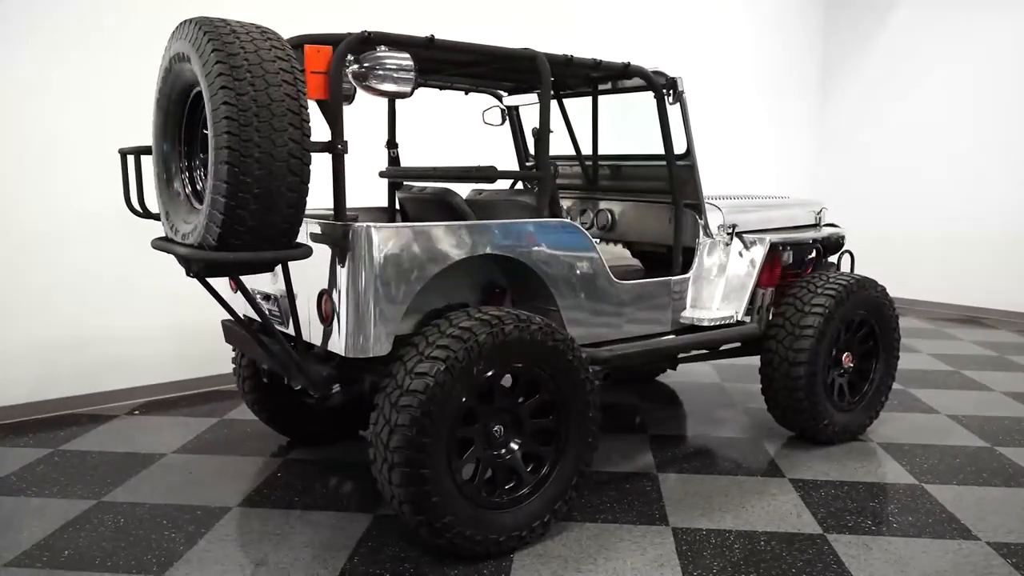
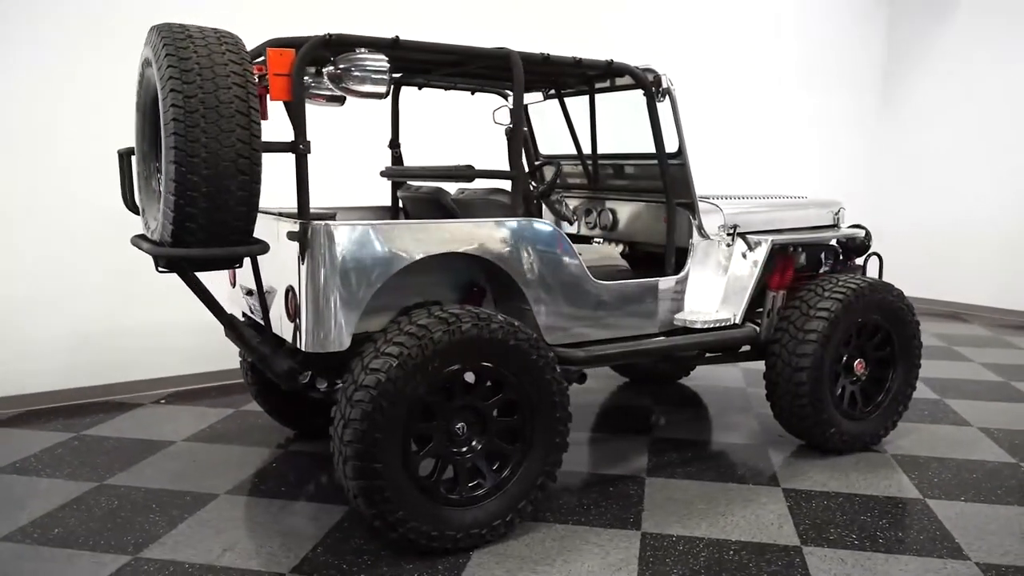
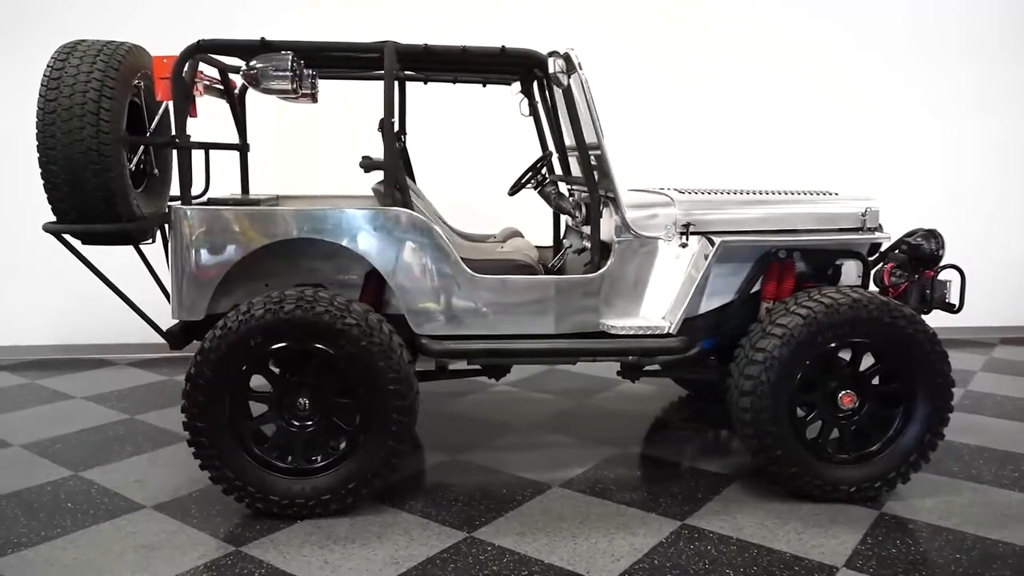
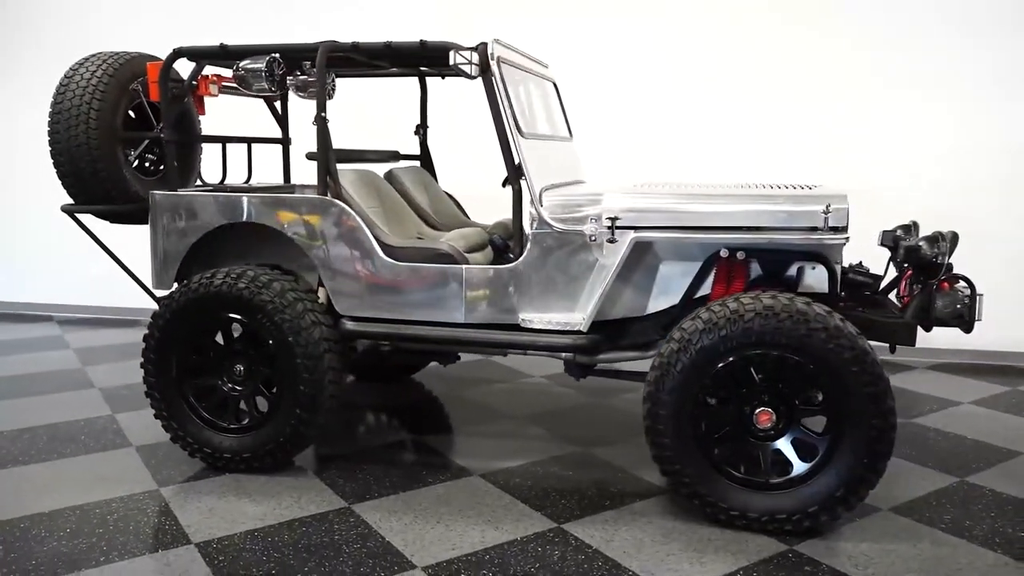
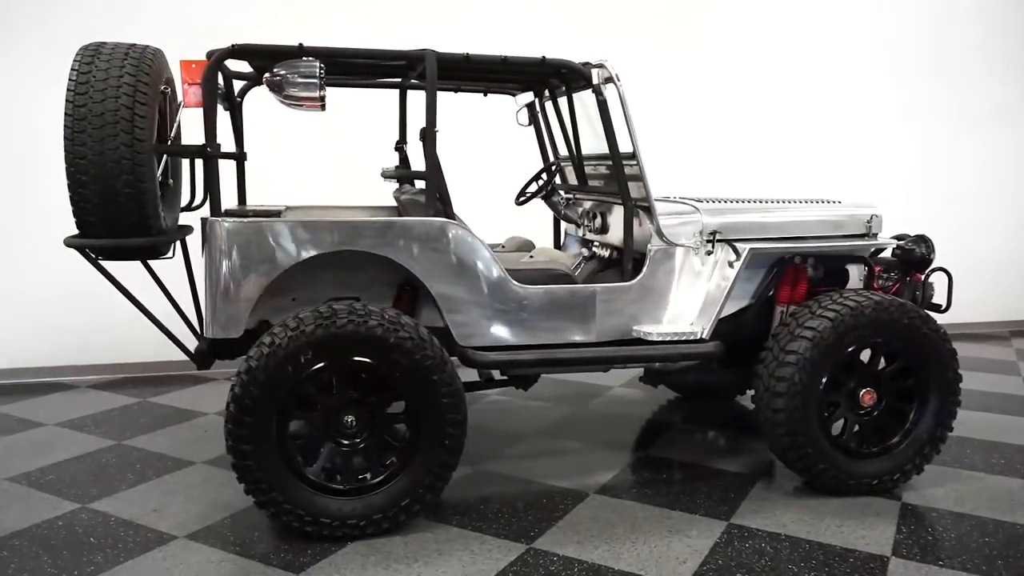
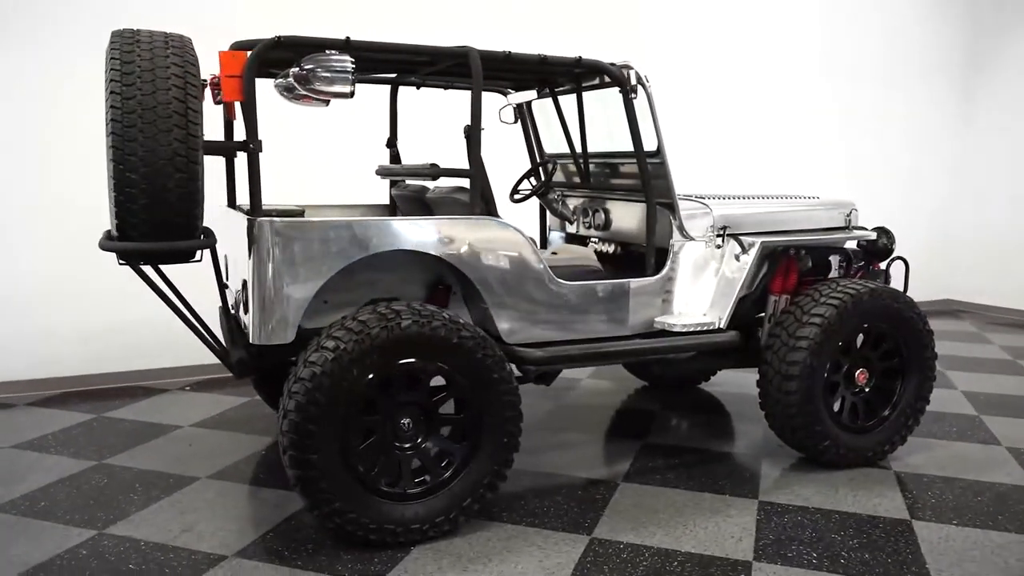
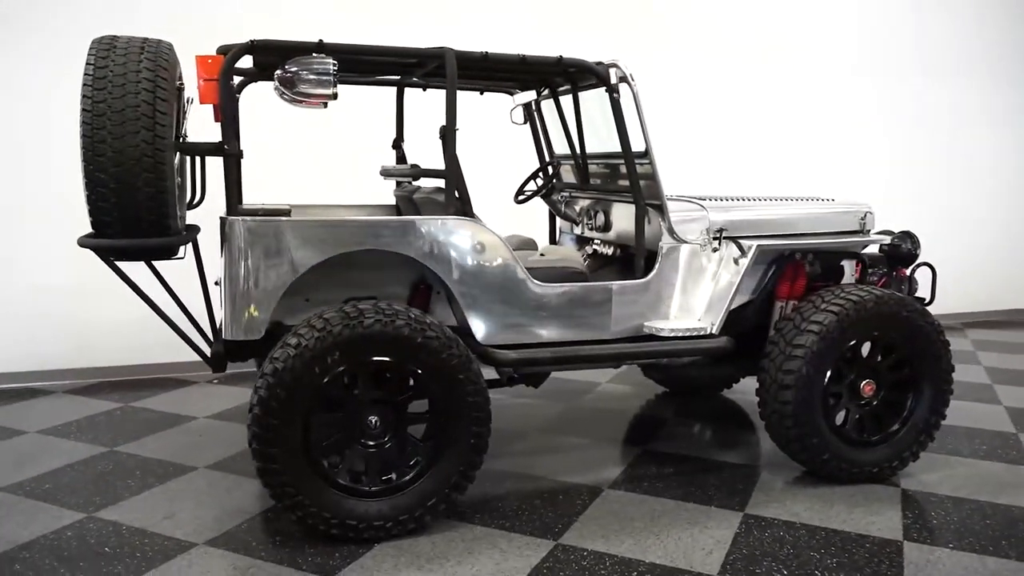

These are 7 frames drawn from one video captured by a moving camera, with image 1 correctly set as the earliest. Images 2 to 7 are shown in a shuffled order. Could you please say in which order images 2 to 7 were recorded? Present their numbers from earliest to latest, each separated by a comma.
2, 6, 7, 5, 3, 4
